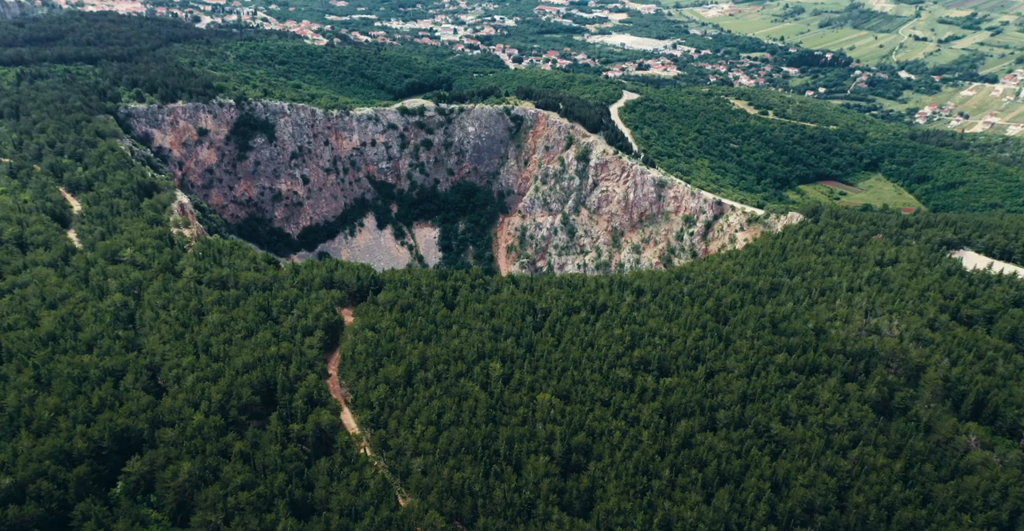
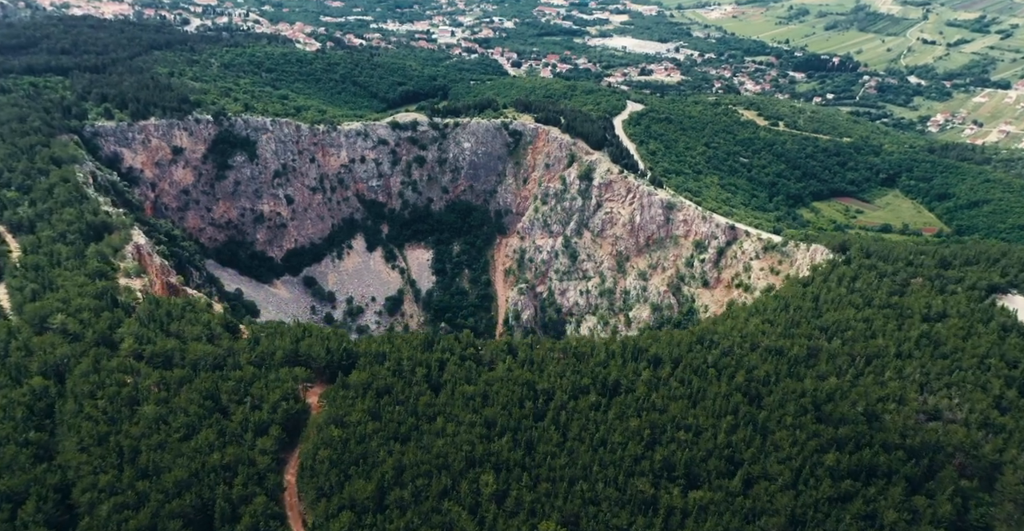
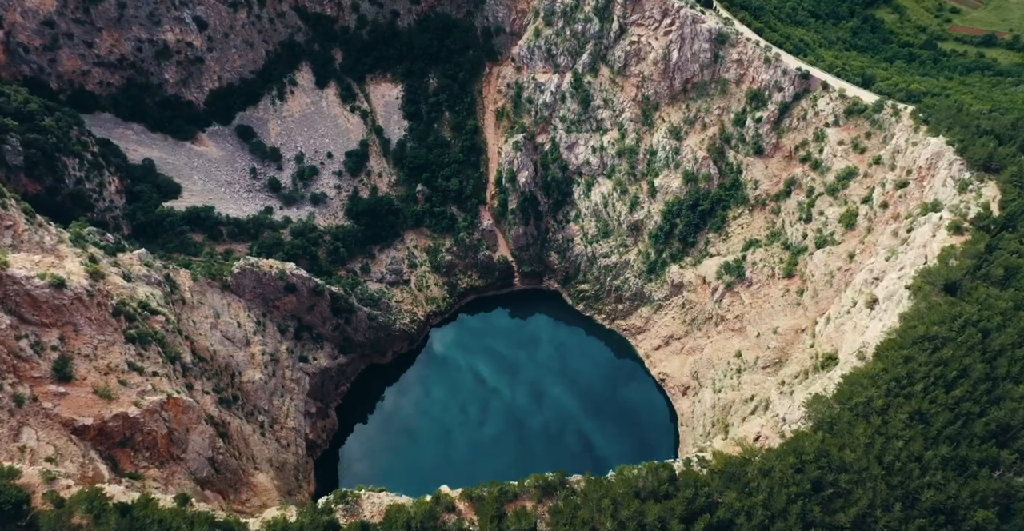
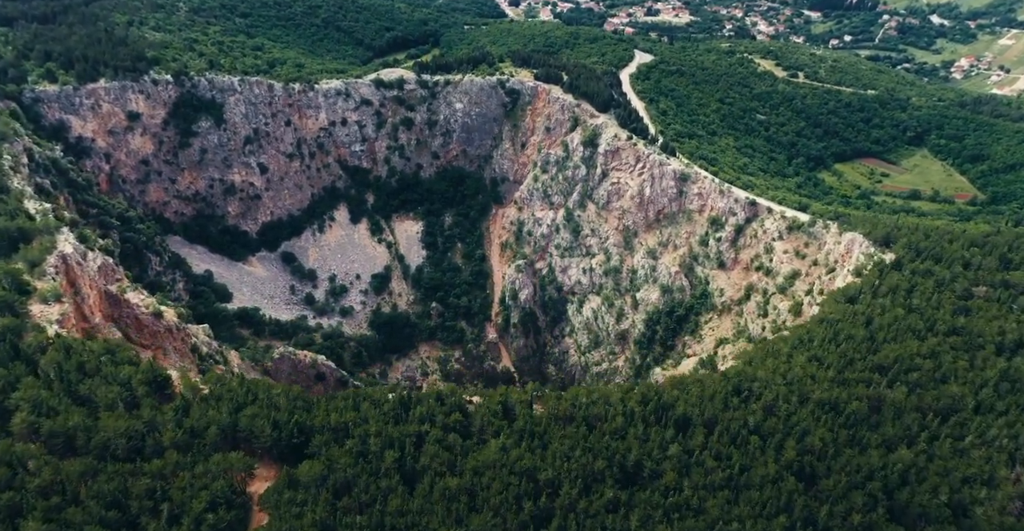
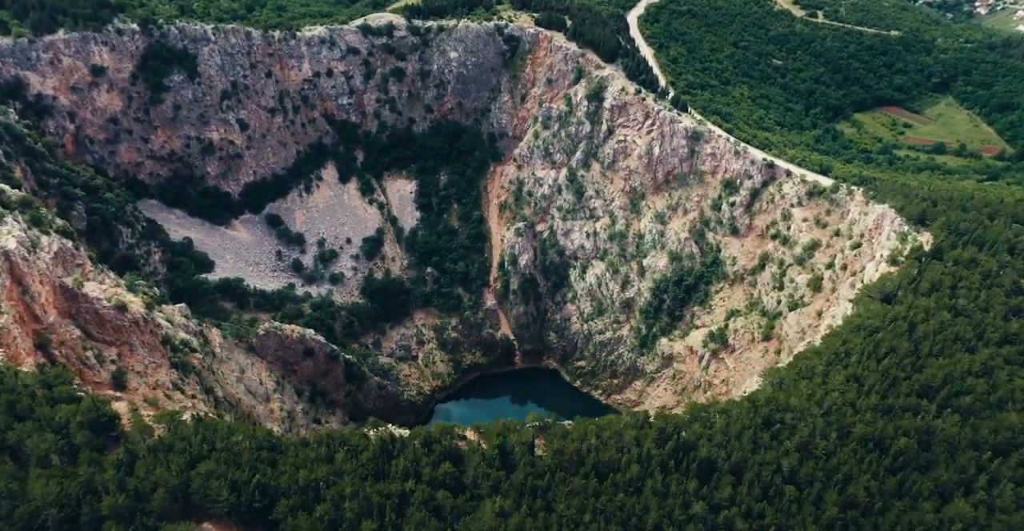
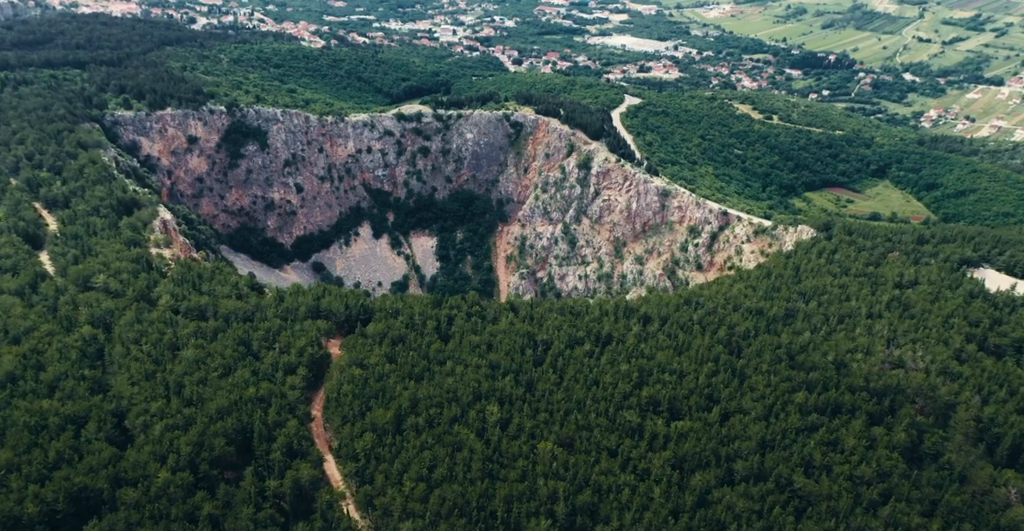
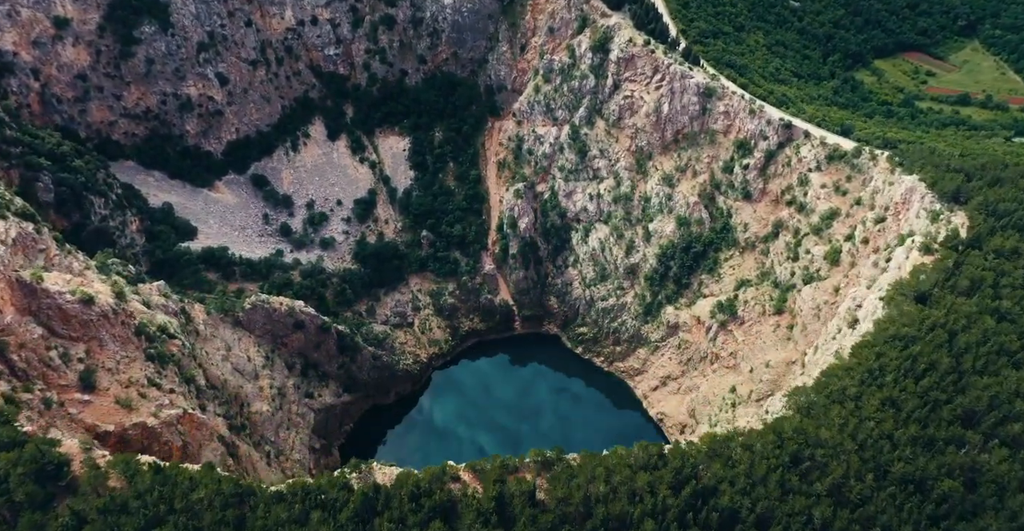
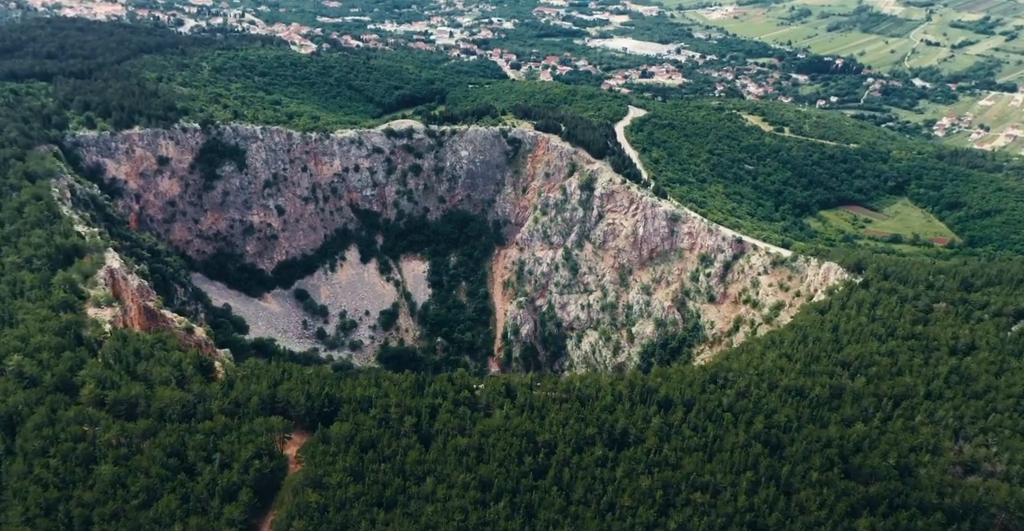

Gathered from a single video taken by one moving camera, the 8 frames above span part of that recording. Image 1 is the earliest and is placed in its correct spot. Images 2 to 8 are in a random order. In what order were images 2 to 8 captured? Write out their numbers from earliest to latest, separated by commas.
6, 2, 8, 4, 5, 7, 3
